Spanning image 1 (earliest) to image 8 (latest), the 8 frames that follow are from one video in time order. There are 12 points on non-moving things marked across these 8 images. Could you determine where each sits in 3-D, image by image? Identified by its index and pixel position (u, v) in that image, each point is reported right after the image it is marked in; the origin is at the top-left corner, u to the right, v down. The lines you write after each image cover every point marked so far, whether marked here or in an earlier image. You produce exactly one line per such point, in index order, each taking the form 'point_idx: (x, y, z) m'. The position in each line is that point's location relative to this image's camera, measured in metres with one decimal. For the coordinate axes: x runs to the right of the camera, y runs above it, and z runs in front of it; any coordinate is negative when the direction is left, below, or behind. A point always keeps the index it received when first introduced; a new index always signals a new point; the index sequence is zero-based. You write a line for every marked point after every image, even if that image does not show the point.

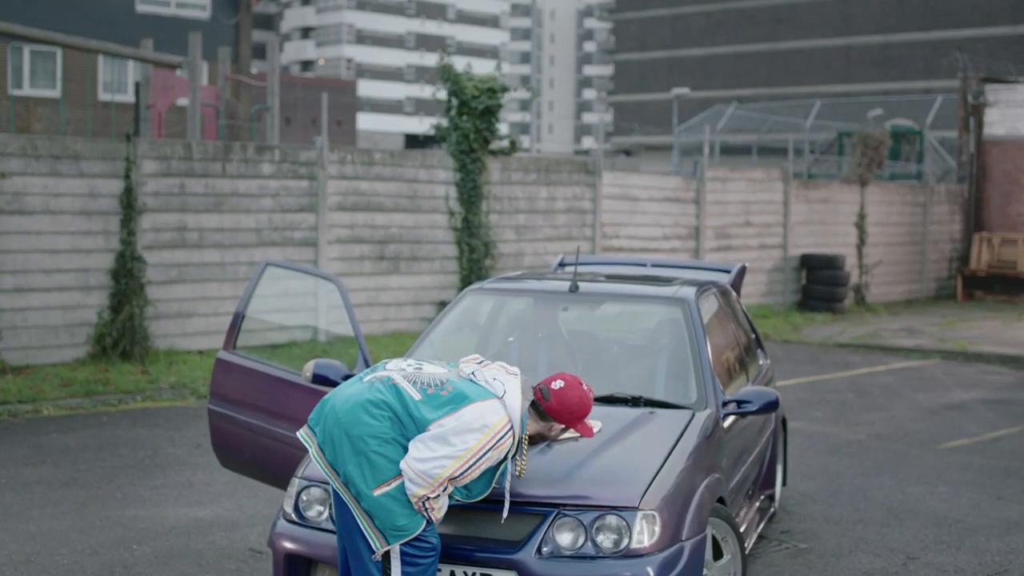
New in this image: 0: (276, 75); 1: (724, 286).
0: (-2.4, +2.1, +15.8) m
1: (+1.0, 0.0, +7.2) m
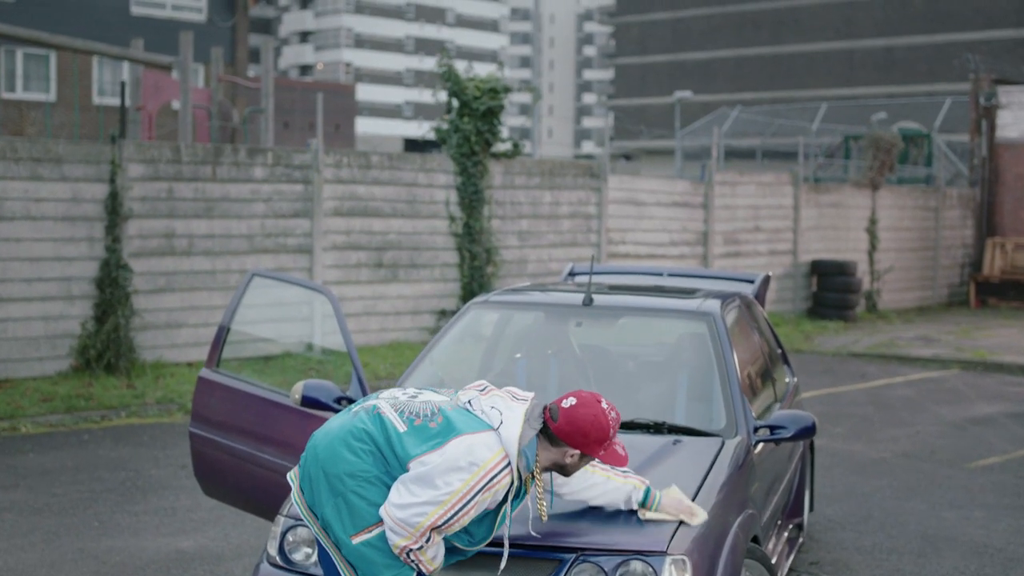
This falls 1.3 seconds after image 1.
0: (-2.4, +2.1, +15.3) m
1: (+1.0, 0.0, +6.7) m
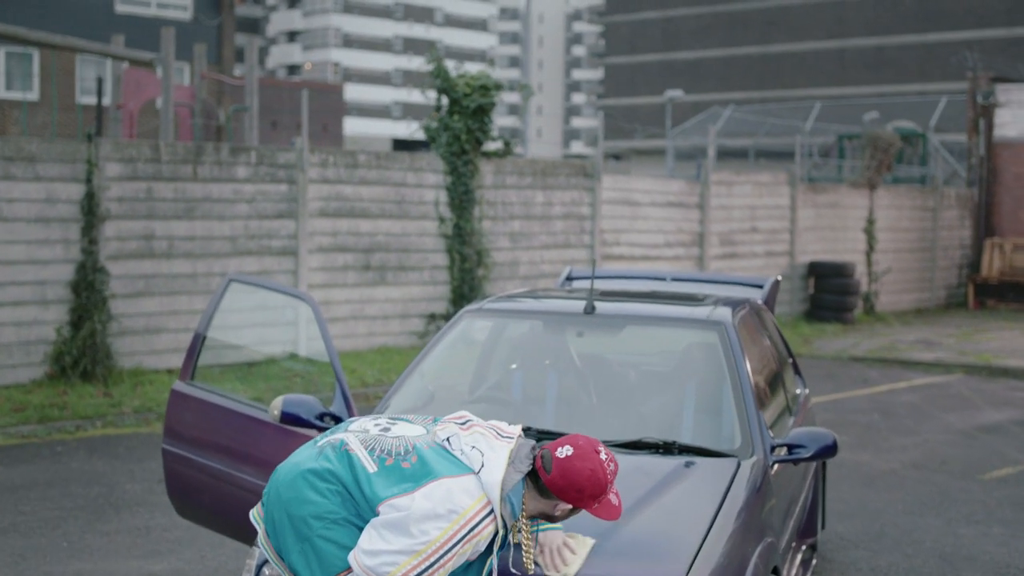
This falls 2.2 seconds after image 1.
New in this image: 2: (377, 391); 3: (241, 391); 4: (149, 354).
0: (-2.4, +2.0, +14.8) m
1: (+1.0, -0.1, +6.3) m
2: (-1.0, -0.8, +11.3) m
3: (-1.0, -0.4, +5.9) m
4: (-2.6, -0.5, +11.2) m
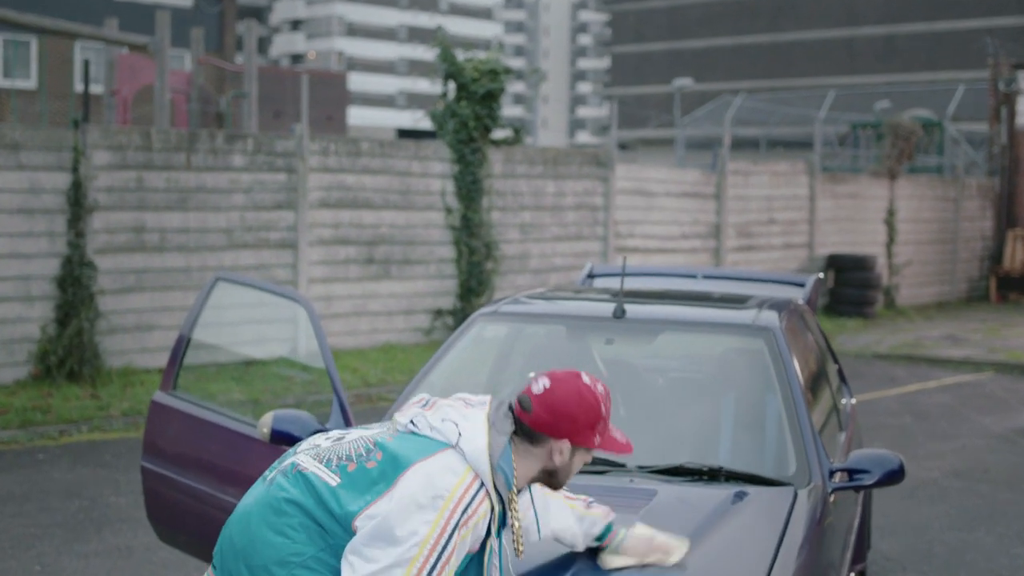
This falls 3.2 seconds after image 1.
0: (-2.4, +2.1, +14.2) m
1: (+1.1, -0.1, +5.7) m
2: (-0.9, -0.7, +10.7) m
3: (-0.9, -0.4, +5.3) m
4: (-2.6, -0.4, +10.6) m
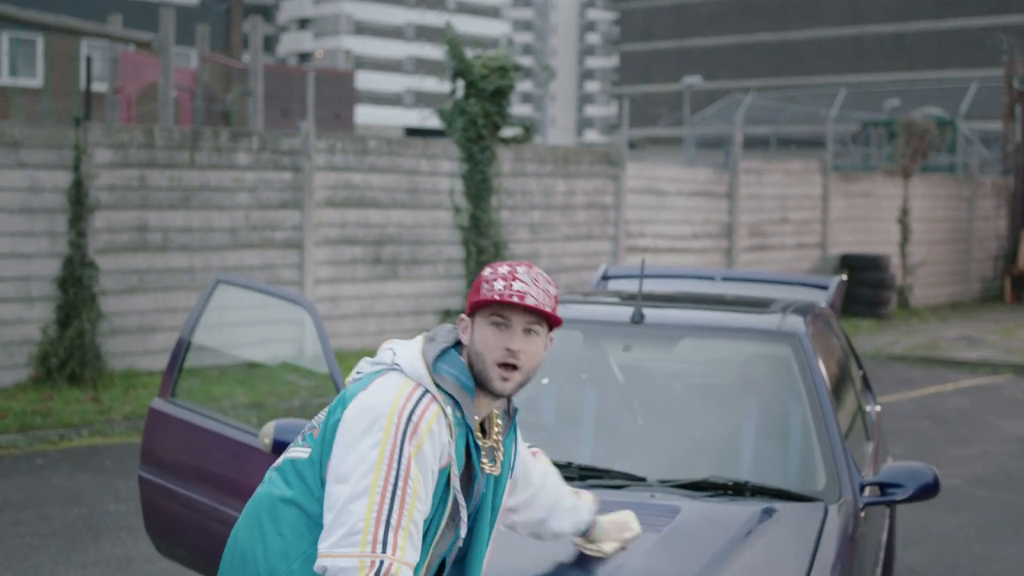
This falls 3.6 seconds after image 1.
0: (-2.3, +2.1, +14.0) m
1: (+1.1, -0.1, +5.5) m
2: (-0.8, -0.7, +10.5) m
3: (-0.9, -0.4, +5.1) m
4: (-2.5, -0.4, +10.4) m
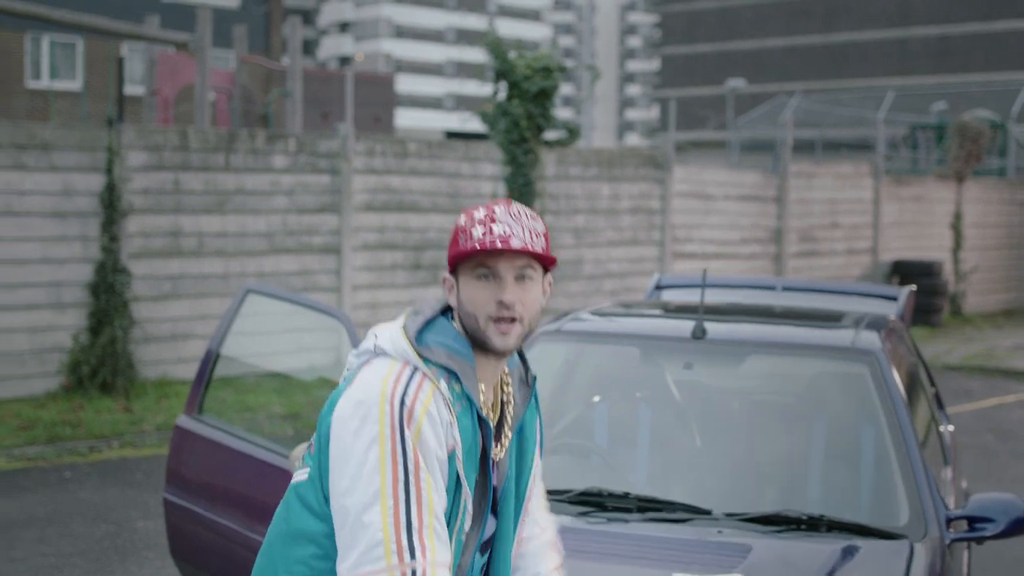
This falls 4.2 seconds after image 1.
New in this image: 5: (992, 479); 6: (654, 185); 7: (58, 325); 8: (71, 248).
0: (-1.9, +2.0, +13.8) m
1: (+1.3, -0.1, +5.1) m
2: (-0.6, -0.8, +10.2) m
3: (-0.7, -0.4, +4.7) m
4: (-2.2, -0.5, +10.1) m
5: (+2.6, -1.0, +8.3) m
6: (+1.3, +0.9, +14.1) m
7: (-2.8, -0.2, +9.5) m
8: (-2.7, +0.2, +9.5) m
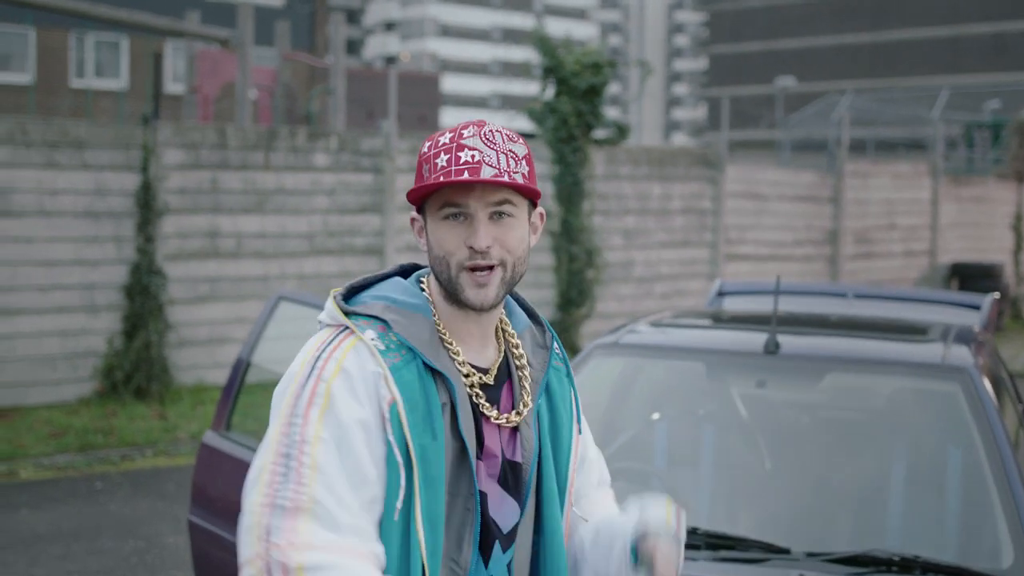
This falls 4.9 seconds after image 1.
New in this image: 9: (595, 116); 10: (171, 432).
0: (-1.5, +2.0, +13.4) m
1: (+1.4, -0.1, +4.7) m
2: (-0.2, -0.8, +9.9) m
3: (-0.6, -0.4, +4.4) m
4: (-1.9, -0.5, +9.8) m
5: (+2.8, -1.1, +7.9) m
6: (+1.7, +0.9, +13.7) m
7: (-2.5, -0.2, +9.2) m
8: (-2.4, +0.2, +9.2) m
9: (+0.6, +1.3, +12.1) m
10: (-1.9, -0.8, +8.6) m
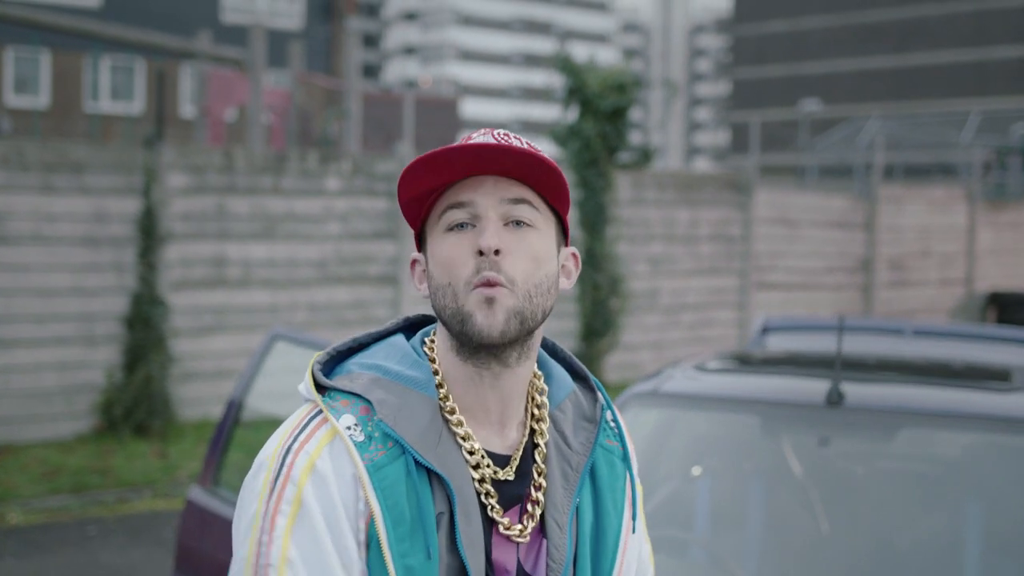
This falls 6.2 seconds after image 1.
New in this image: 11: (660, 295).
0: (-1.3, +1.8, +13.0) m
1: (+1.5, -0.2, +4.2) m
2: (-0.1, -1.0, +9.3) m
3: (-0.5, -0.5, +3.9) m
4: (-1.8, -0.7, +9.3) m
5: (+2.9, -1.2, +7.3) m
6: (+1.9, +0.7, +13.2) m
7: (-2.4, -0.4, +8.7) m
8: (-2.3, +0.1, +8.8) m
9: (+0.8, +1.1, +11.6) m
10: (-1.8, -1.0, +8.1) m
11: (+1.2, -0.1, +12.5) m
